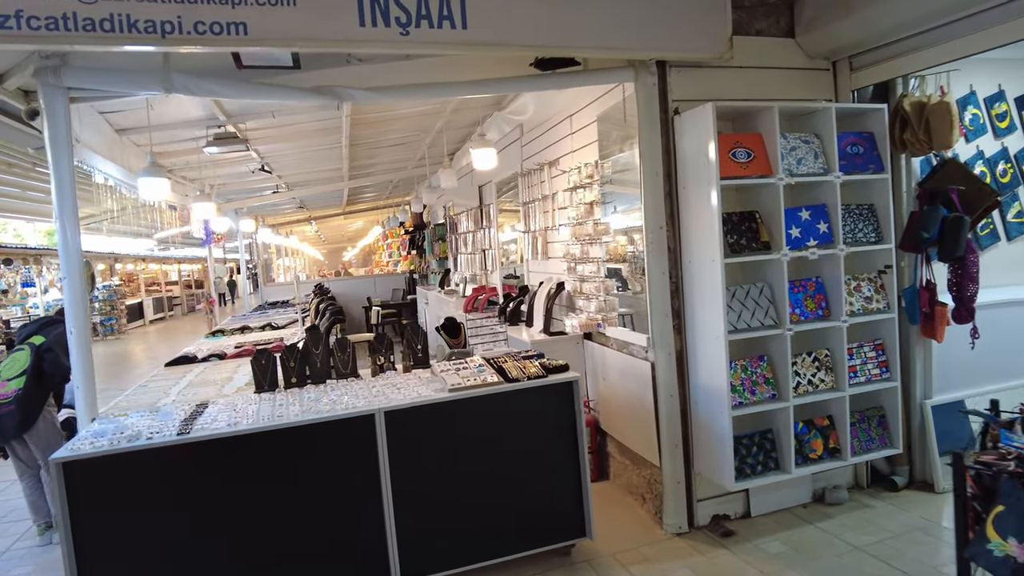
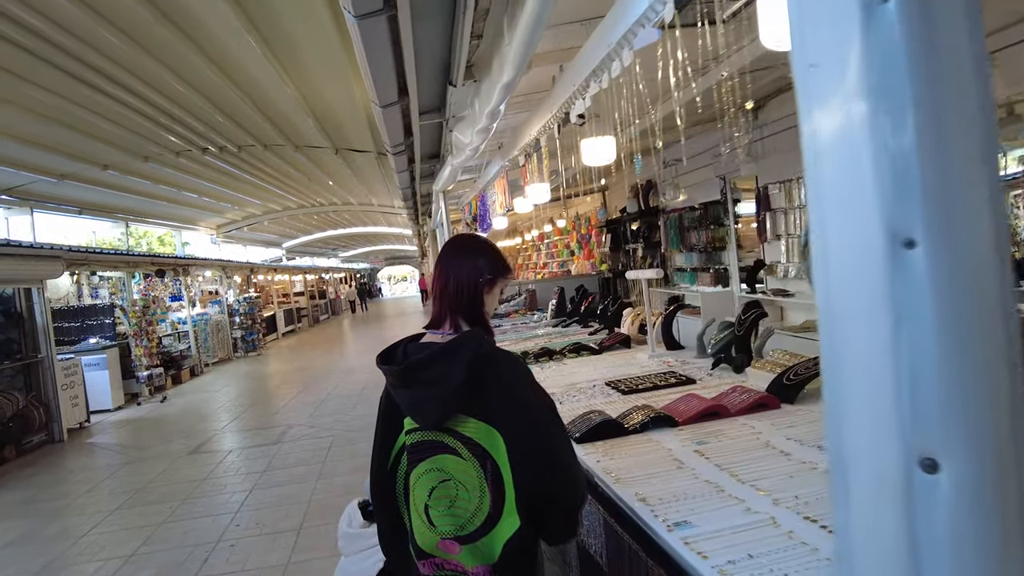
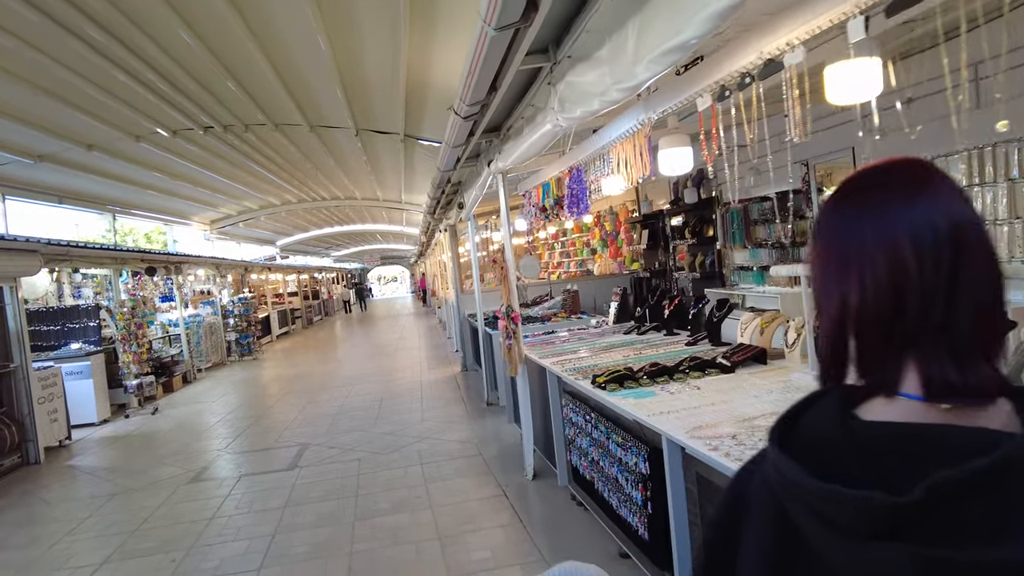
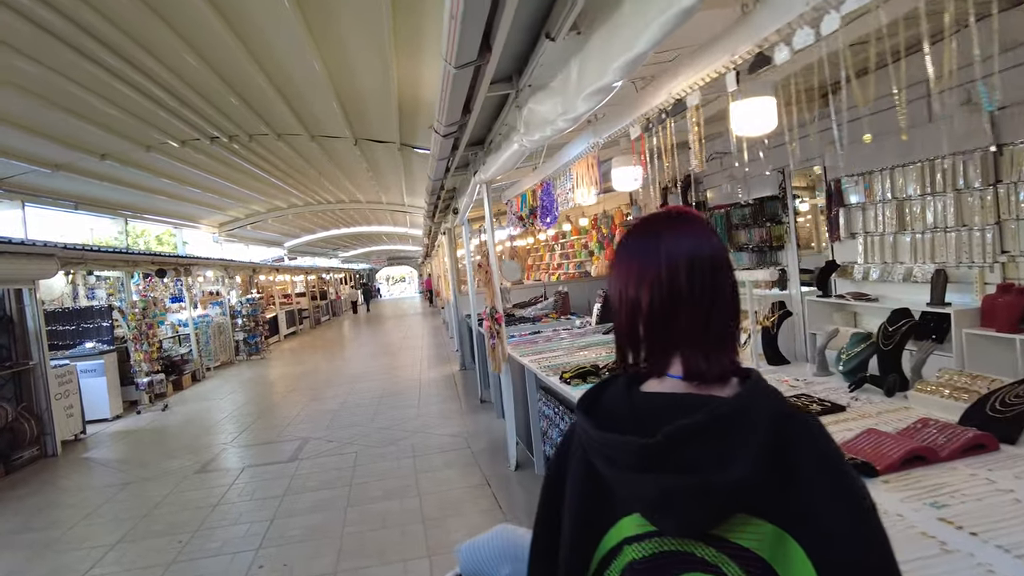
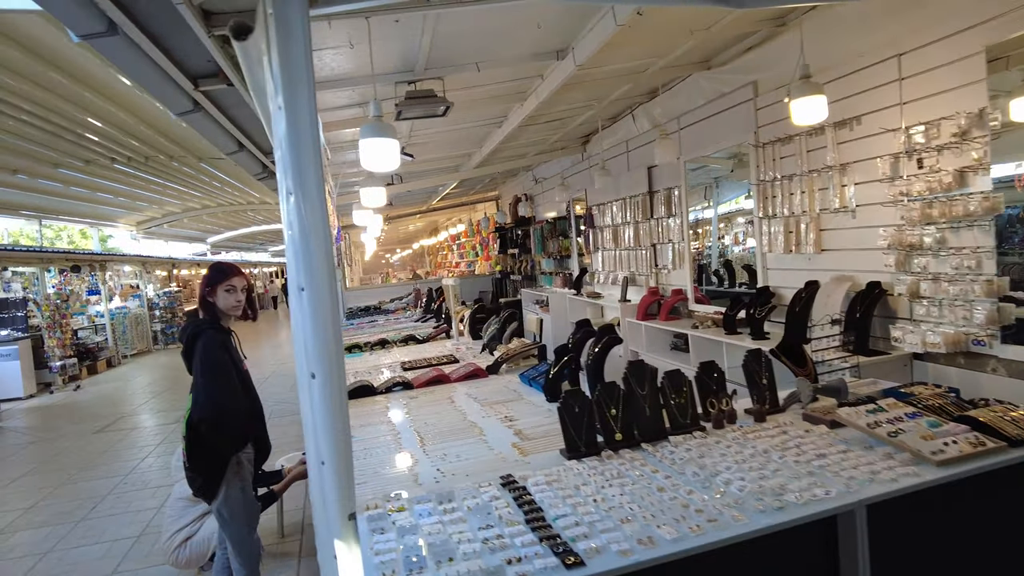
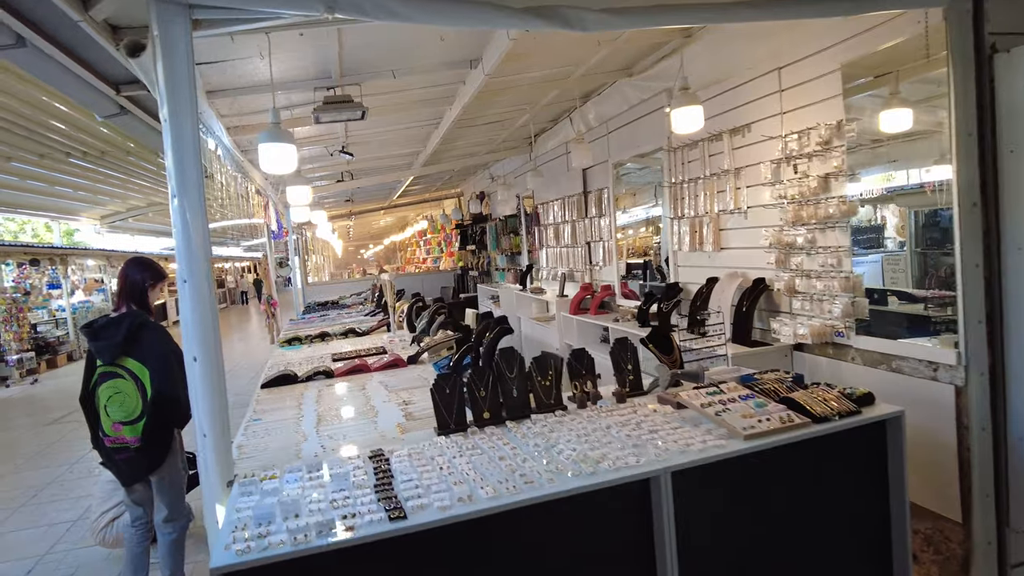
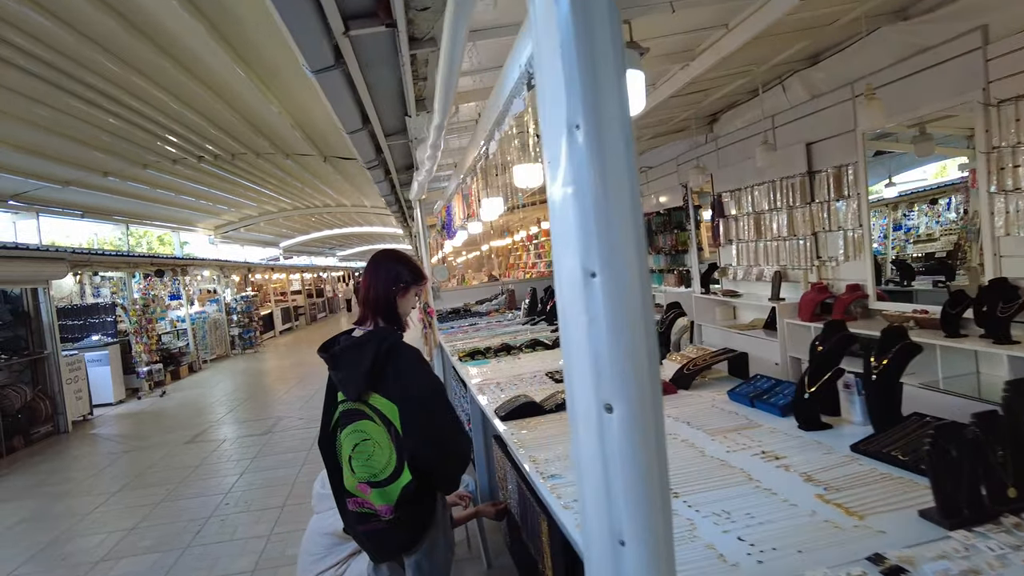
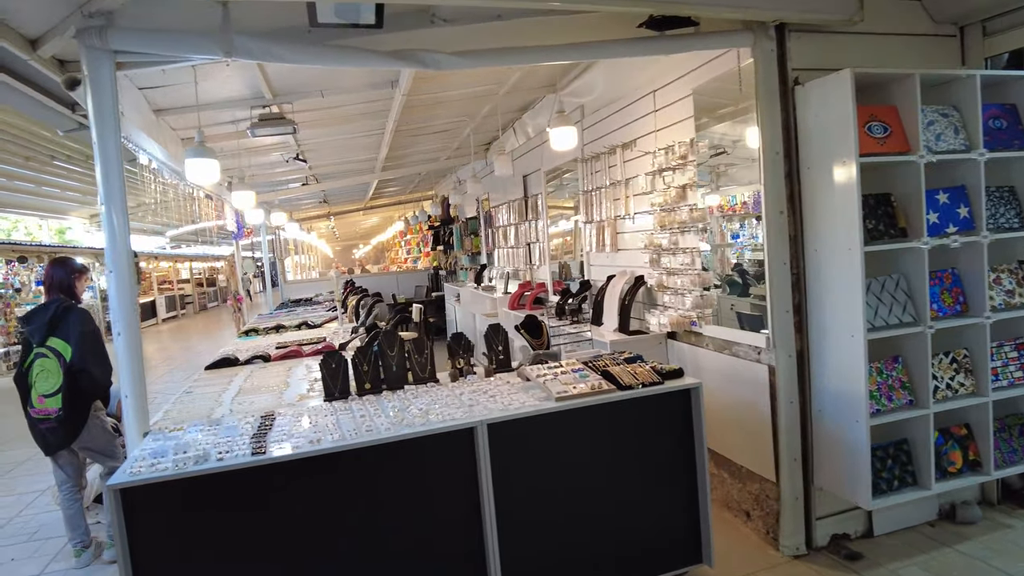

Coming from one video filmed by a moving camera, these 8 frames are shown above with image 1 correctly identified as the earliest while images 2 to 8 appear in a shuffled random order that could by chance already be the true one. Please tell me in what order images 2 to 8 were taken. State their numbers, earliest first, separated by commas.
8, 6, 5, 7, 2, 4, 3
